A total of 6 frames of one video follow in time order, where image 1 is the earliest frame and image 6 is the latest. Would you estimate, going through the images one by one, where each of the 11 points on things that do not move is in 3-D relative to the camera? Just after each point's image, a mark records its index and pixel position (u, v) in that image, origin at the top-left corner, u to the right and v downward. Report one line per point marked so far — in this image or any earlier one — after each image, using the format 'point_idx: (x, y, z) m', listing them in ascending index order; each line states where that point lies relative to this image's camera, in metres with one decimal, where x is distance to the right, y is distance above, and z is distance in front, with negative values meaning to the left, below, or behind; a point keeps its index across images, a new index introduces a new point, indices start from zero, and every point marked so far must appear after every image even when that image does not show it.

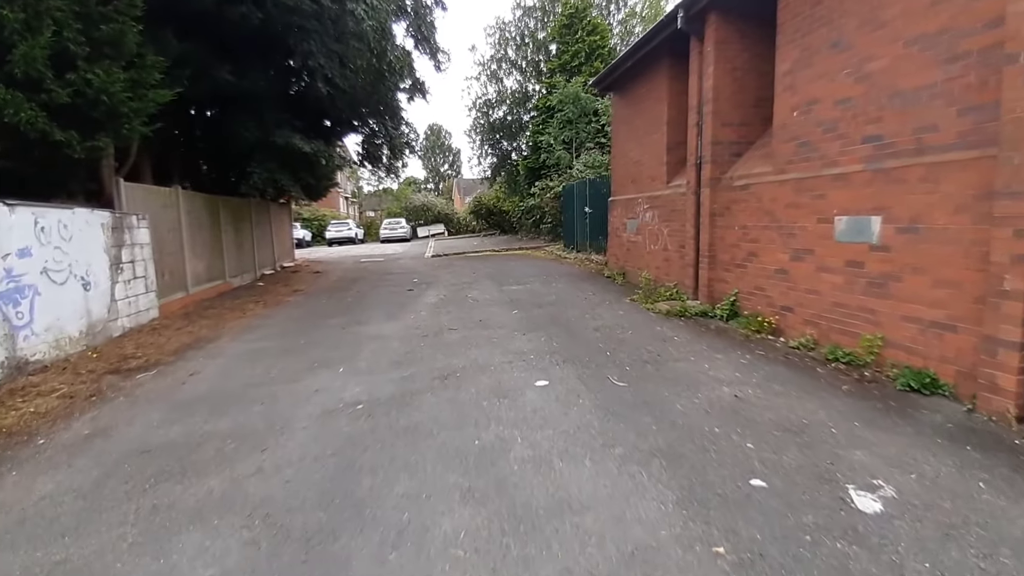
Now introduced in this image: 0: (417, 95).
0: (-2.6, +5.3, +13.7) m
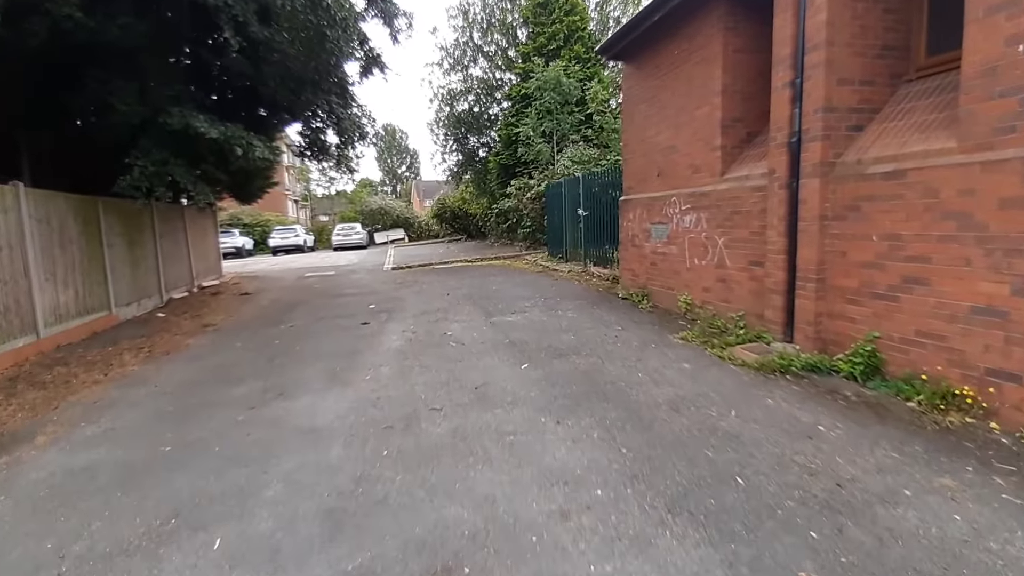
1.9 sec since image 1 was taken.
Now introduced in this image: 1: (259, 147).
0: (-3.1, +4.8, +10.8) m
1: (-4.3, +2.5, +8.3) m
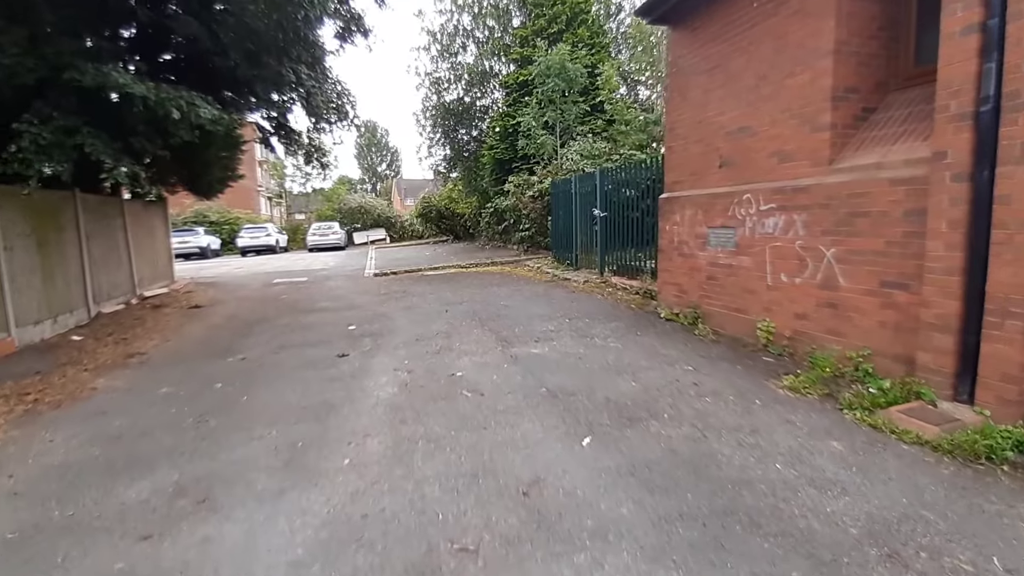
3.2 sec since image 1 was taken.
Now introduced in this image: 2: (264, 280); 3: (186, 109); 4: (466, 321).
0: (-2.9, +4.6, +8.9) m
1: (-4.0, +2.3, +6.4) m
2: (-6.9, +0.2, +13.9) m
3: (-4.1, +2.2, +6.2) m
4: (-0.7, -0.5, +7.2) m
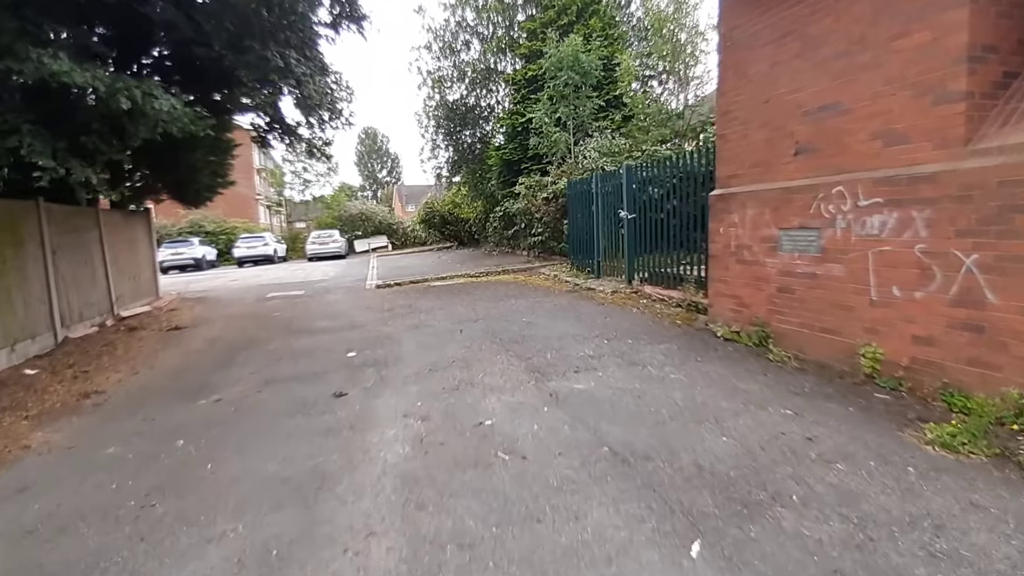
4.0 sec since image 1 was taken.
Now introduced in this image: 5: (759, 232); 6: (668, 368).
0: (-2.6, +4.3, +7.9) m
1: (-3.7, +2.0, +5.4) m
2: (-6.6, -0.1, +12.8) m
3: (-3.8, +2.0, +5.1) m
4: (-0.3, -0.7, +6.1) m
5: (+2.7, +0.6, +5.4) m
6: (+1.5, -0.8, +4.8) m
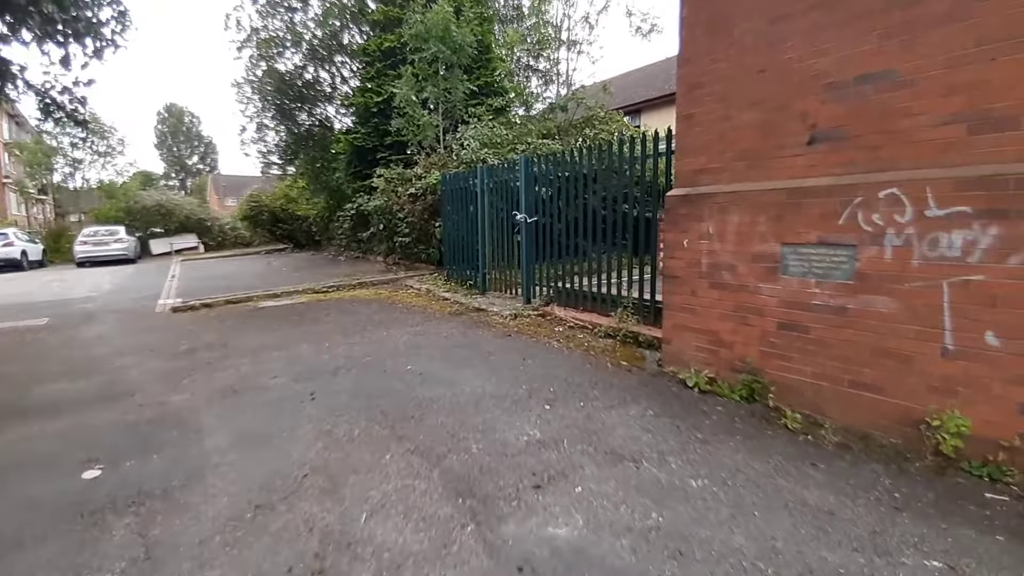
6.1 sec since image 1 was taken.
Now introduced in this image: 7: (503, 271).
0: (-4.0, +3.9, +4.7) m
1: (-4.2, +1.7, +2.0) m
2: (-9.2, -0.6, +8.2) m
3: (-4.2, +1.6, +1.8) m
4: (-1.1, -1.0, +3.7) m
5: (+1.9, +0.3, +4.0) m
6: (+1.0, -1.1, +3.1) m
7: (-0.1, +0.3, +8.3) m
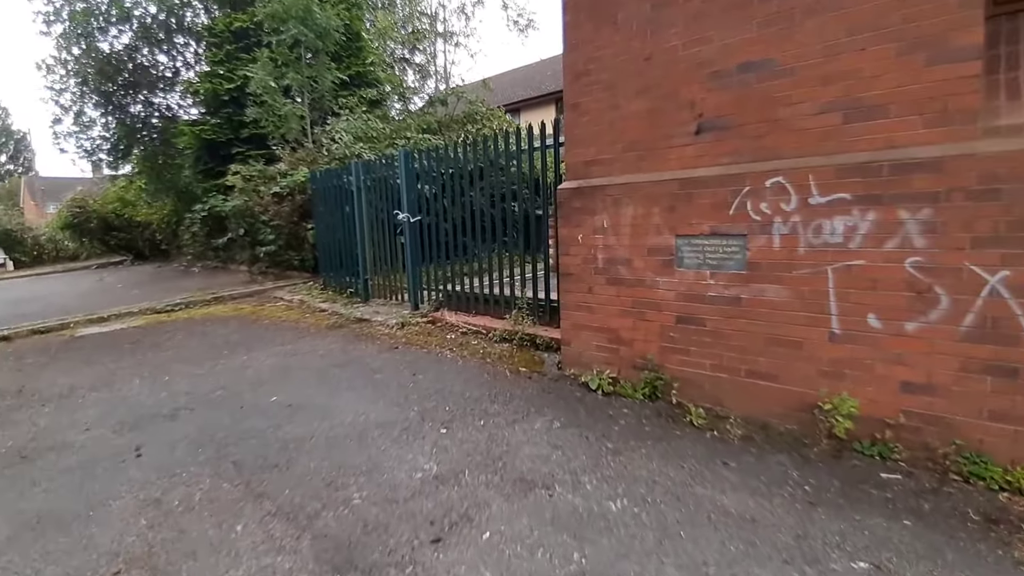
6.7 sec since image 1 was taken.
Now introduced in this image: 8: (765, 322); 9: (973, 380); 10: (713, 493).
0: (-5.1, +3.6, +3.3) m
1: (-4.6, +1.4, +0.5) m
2: (-10.6, -1.2, +5.5) m
3: (-4.5, +1.3, +0.3) m
4: (-1.8, -1.1, +2.9) m
5: (+1.0, +0.4, +3.9) m
6: (+0.4, -1.1, +2.8) m
7: (-1.9, +0.2, +7.6) m
8: (+1.7, -0.2, +3.4) m
9: (+2.5, -0.5, +2.7) m
10: (+1.1, -1.1, +2.6) m
